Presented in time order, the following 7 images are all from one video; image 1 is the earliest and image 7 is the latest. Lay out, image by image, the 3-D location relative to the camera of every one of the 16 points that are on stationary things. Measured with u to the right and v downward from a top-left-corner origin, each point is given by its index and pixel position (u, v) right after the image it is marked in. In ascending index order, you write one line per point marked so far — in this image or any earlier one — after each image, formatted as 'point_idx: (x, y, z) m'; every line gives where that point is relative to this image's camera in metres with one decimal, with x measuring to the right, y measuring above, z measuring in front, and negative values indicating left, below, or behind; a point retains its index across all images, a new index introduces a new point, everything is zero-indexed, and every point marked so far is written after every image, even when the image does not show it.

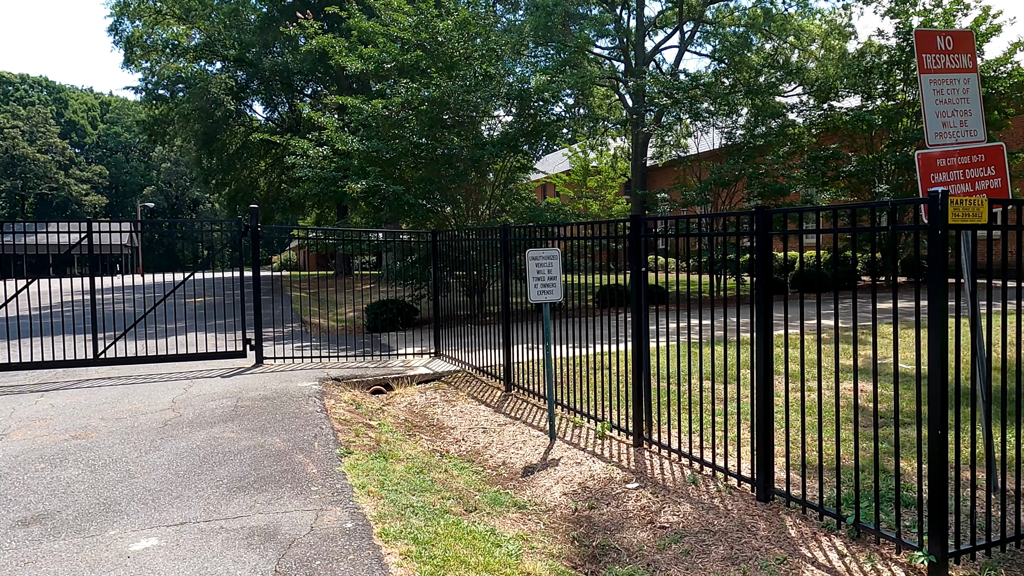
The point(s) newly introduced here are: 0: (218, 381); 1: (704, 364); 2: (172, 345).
0: (-3.0, -1.0, +6.9) m
1: (+2.1, -0.9, +7.4) m
2: (-5.2, -0.9, +10.1) m
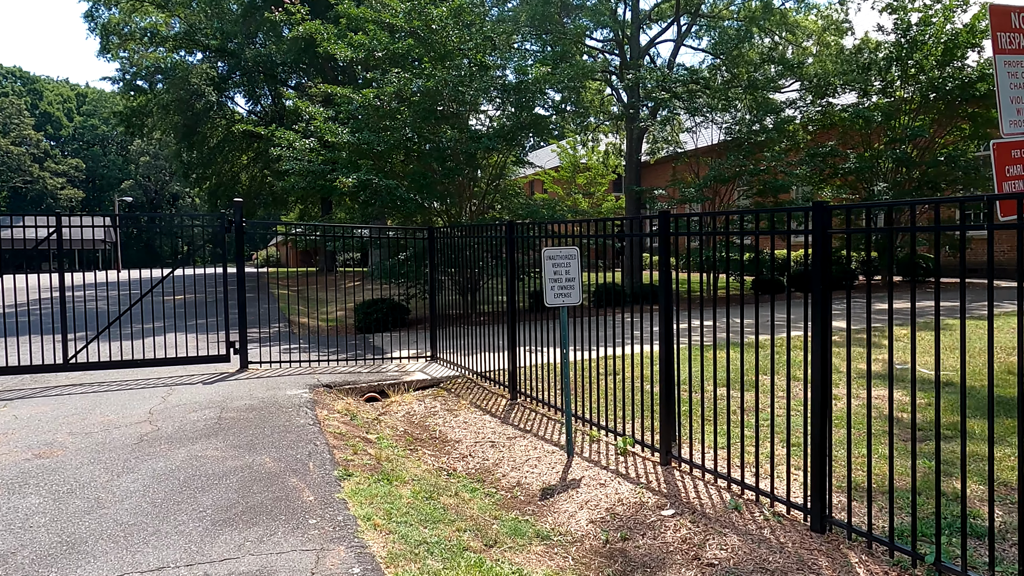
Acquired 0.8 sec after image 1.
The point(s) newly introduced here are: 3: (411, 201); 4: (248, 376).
0: (-3.0, -1.0, +6.4) m
1: (+2.1, -0.9, +7.0) m
2: (-5.2, -0.9, +9.5) m
3: (-1.7, +1.5, +11.5) m
4: (-2.7, -0.9, +6.9) m
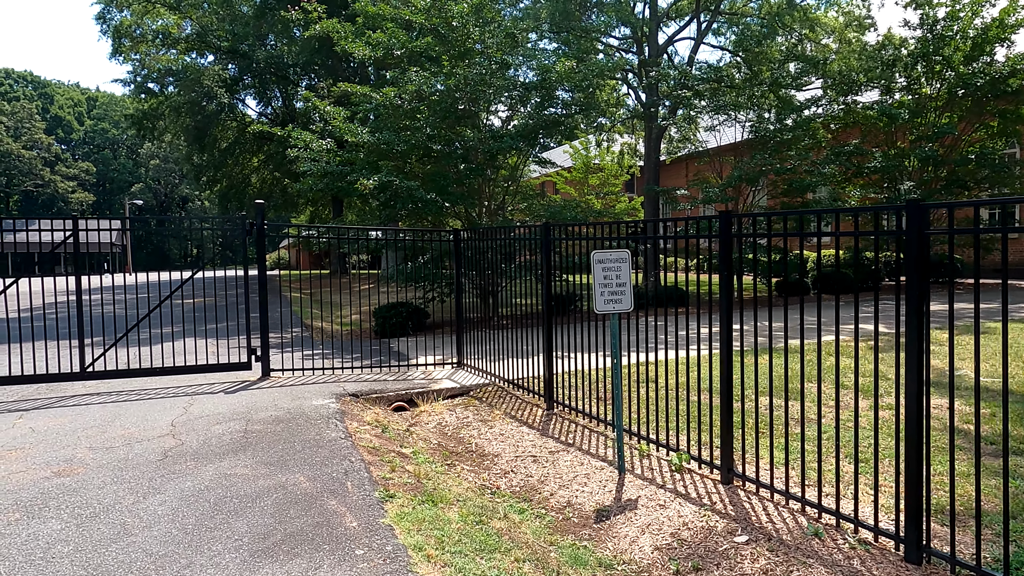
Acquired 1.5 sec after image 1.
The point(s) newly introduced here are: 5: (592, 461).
0: (-2.6, -1.0, +6.1) m
1: (+2.5, -0.9, +6.7) m
2: (-4.8, -0.9, +9.3) m
3: (-1.3, +1.4, +11.2) m
4: (-2.4, -1.0, +6.7) m
5: (+0.6, -1.2, +4.6) m
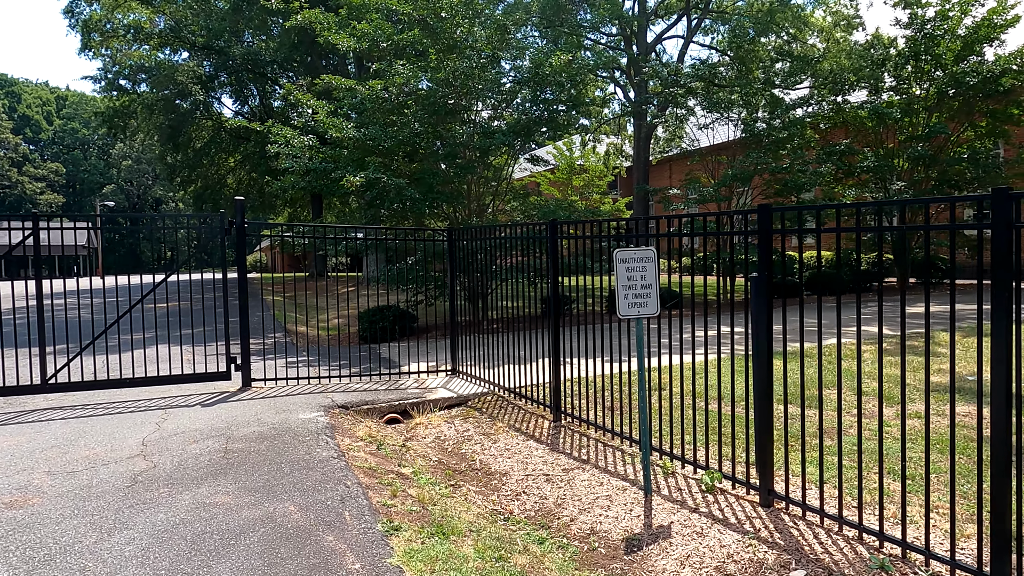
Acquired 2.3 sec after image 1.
0: (-2.6, -1.0, +5.6) m
1: (+2.5, -0.9, +6.3) m
2: (-4.9, -1.0, +8.7) m
3: (-1.5, +1.4, +10.7) m
4: (-2.4, -1.0, +6.2) m
5: (+0.6, -1.2, +4.2) m
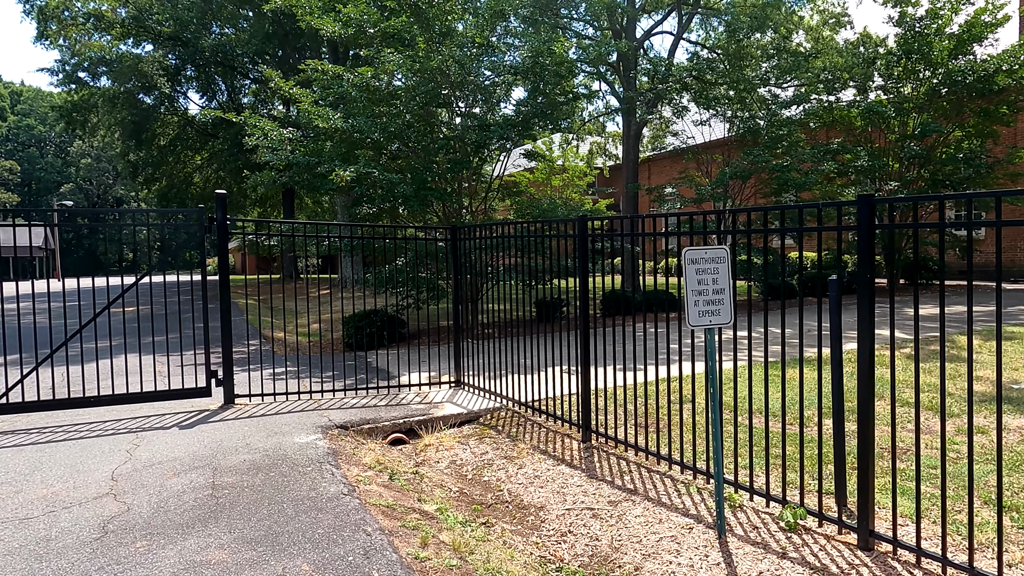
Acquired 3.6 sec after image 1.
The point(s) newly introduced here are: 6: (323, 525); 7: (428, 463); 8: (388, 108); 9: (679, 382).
0: (-2.4, -1.1, +4.9) m
1: (+2.6, -1.0, +5.8) m
2: (-4.8, -1.0, +7.9) m
3: (-1.5, +1.3, +10.1) m
4: (-2.2, -1.0, +5.5) m
5: (+0.9, -1.2, +3.6) m
6: (-0.9, -1.2, +3.3) m
7: (-0.6, -1.3, +4.8) m
8: (-1.9, +2.7, +10.2) m
9: (+1.7, -0.9, +6.6) m
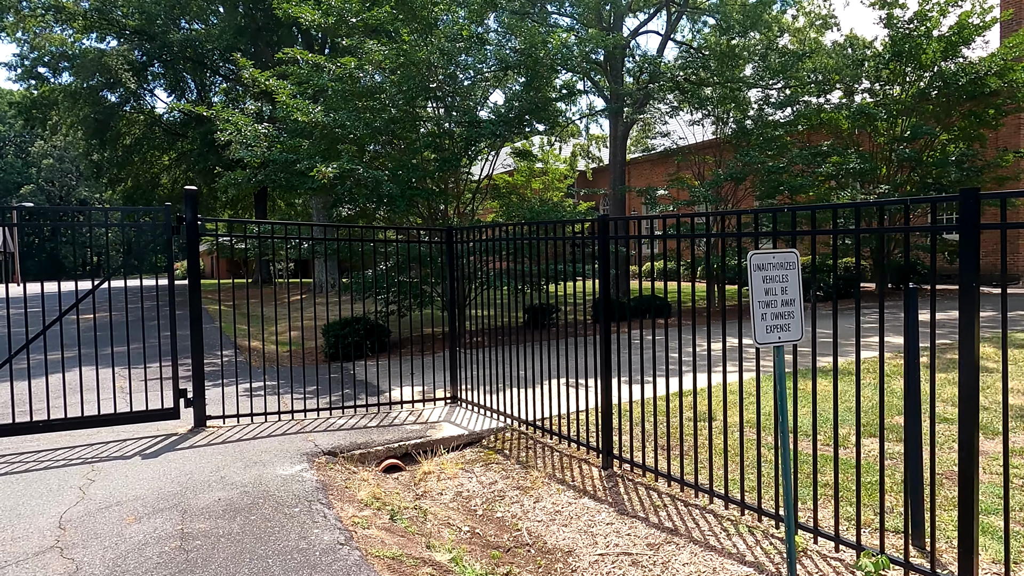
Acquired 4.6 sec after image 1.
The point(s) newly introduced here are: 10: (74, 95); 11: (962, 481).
0: (-2.3, -1.1, +4.2) m
1: (+2.7, -1.0, +5.4) m
2: (-4.9, -1.1, +7.1) m
3: (-1.6, +1.3, +9.5) m
4: (-2.2, -1.1, +4.8) m
5: (+1.0, -1.3, +3.1) m
6: (-0.8, -1.2, +2.7) m
7: (-0.5, -1.3, +4.2) m
8: (-2.1, +2.6, +9.6) m
9: (+1.7, -1.0, +6.1) m
10: (-13.0, +5.7, +19.8) m
11: (+1.8, -0.8, +2.7) m
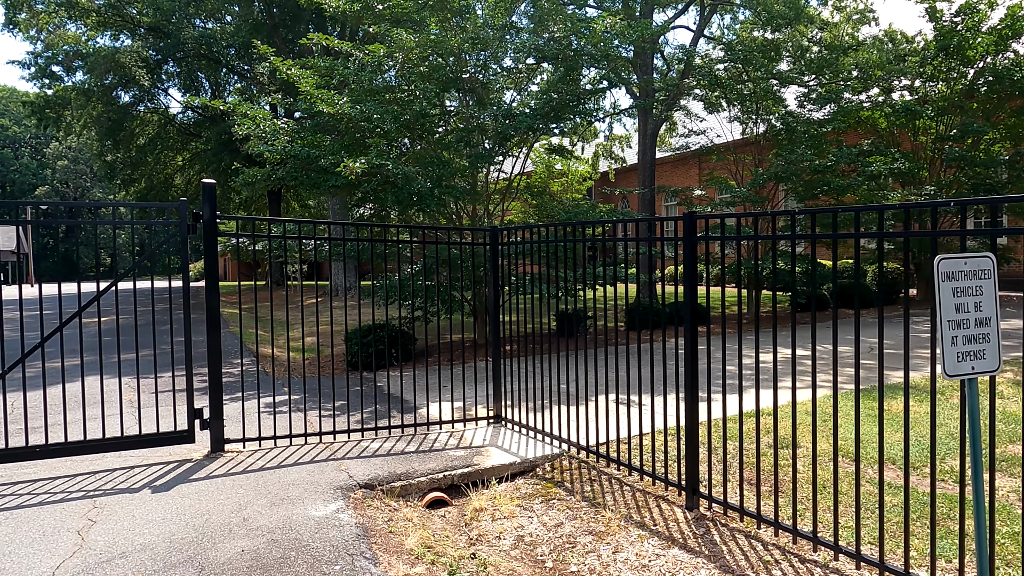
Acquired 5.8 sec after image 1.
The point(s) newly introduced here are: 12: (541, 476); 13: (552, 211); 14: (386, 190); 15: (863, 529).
0: (-2.0, -1.2, +3.6) m
1: (+3.1, -1.1, +4.7) m
2: (-4.4, -1.1, +6.6) m
3: (-1.2, +1.2, +8.9) m
4: (-1.8, -1.1, +4.2) m
5: (+1.4, -1.3, +2.5) m
6: (-0.4, -1.2, +2.1) m
7: (-0.1, -1.4, +3.6) m
8: (-1.6, +2.6, +9.0) m
9: (+2.1, -1.1, +5.5) m
10: (-12.4, +5.7, +19.4) m
11: (+2.1, -0.8, +2.0) m
12: (+0.2, -1.2, +4.4) m
13: (+0.6, +1.2, +10.1) m
14: (-1.8, +1.3, +8.9) m
15: (+1.8, -1.2, +3.4) m
